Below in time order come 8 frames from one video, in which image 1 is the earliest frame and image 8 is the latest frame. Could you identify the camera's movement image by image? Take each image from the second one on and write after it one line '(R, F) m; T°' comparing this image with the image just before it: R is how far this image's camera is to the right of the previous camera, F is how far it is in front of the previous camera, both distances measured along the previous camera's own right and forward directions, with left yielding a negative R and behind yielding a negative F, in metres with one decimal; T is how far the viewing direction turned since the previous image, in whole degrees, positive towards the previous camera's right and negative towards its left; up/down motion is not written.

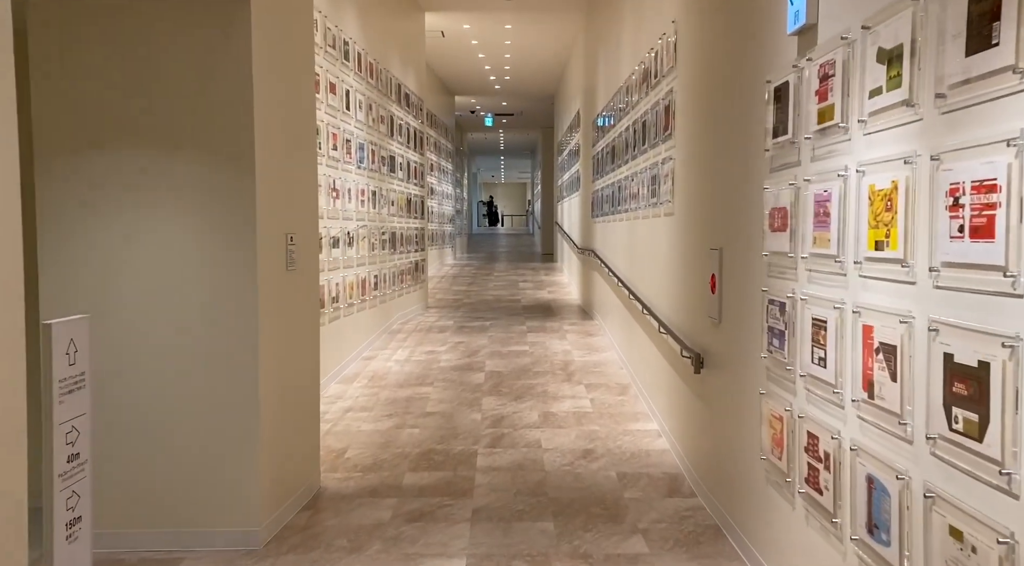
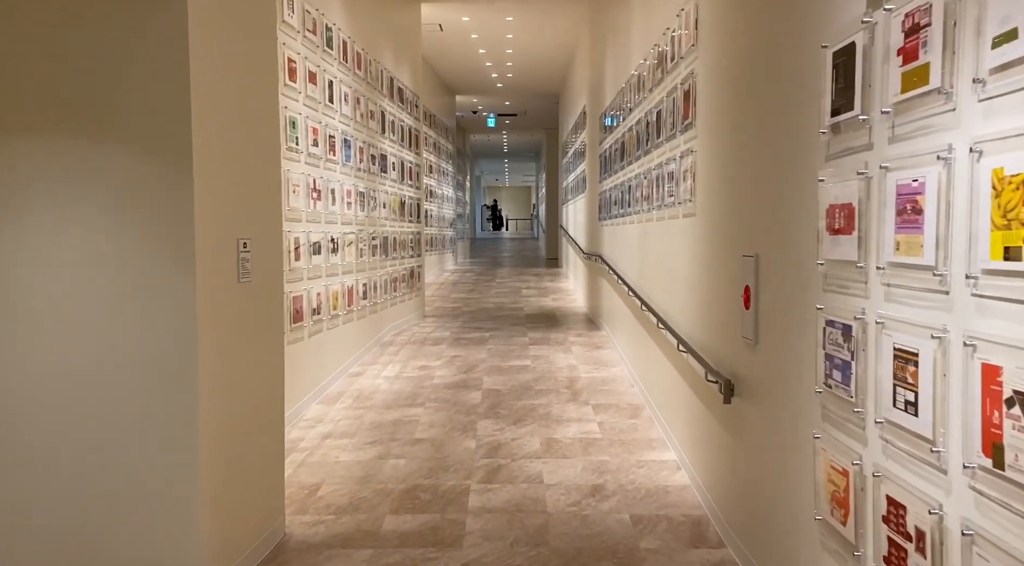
(0.0, +0.6) m; 0°
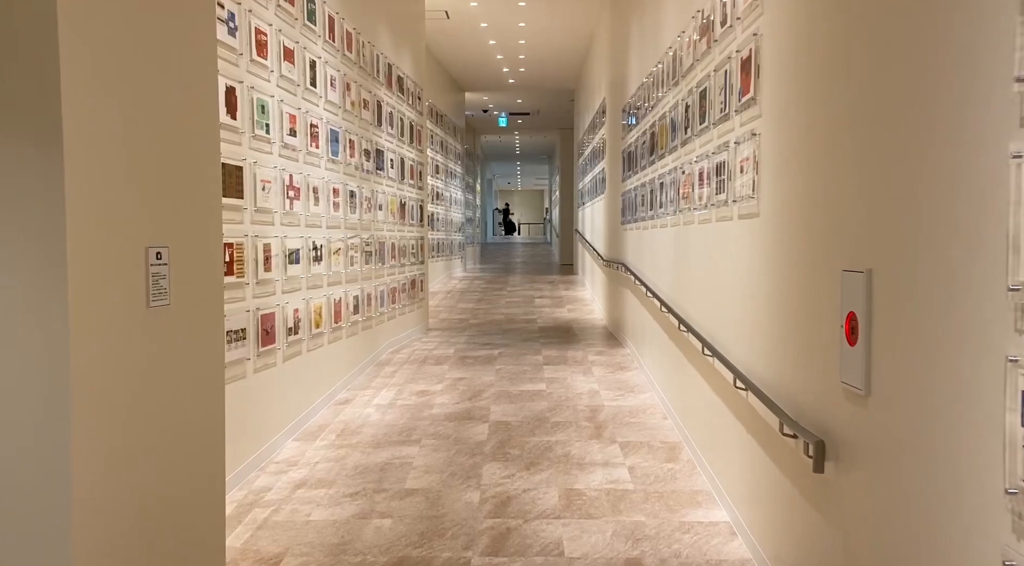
(0.0, +0.9) m; -1°
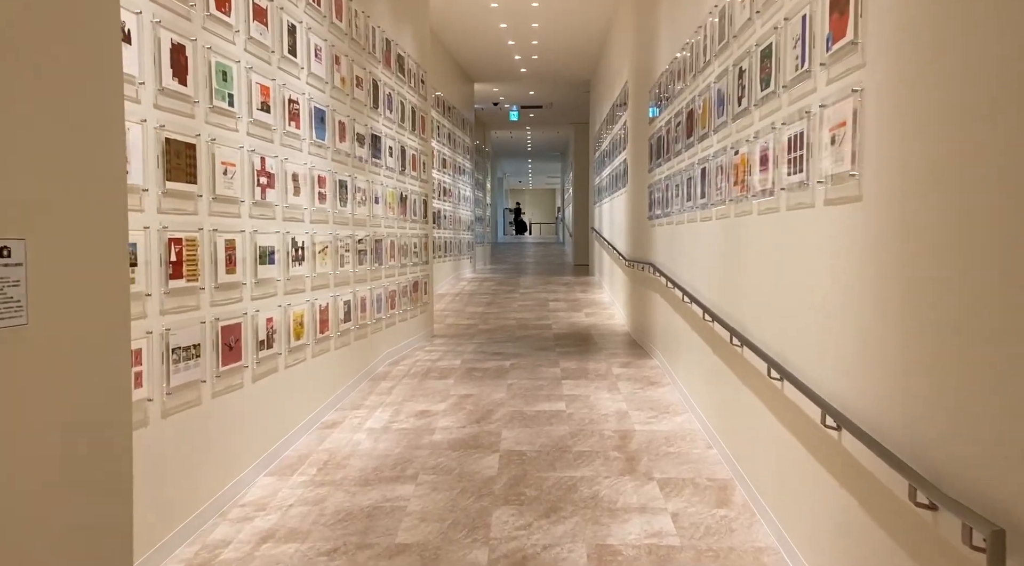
(0.0, +0.8) m; -1°
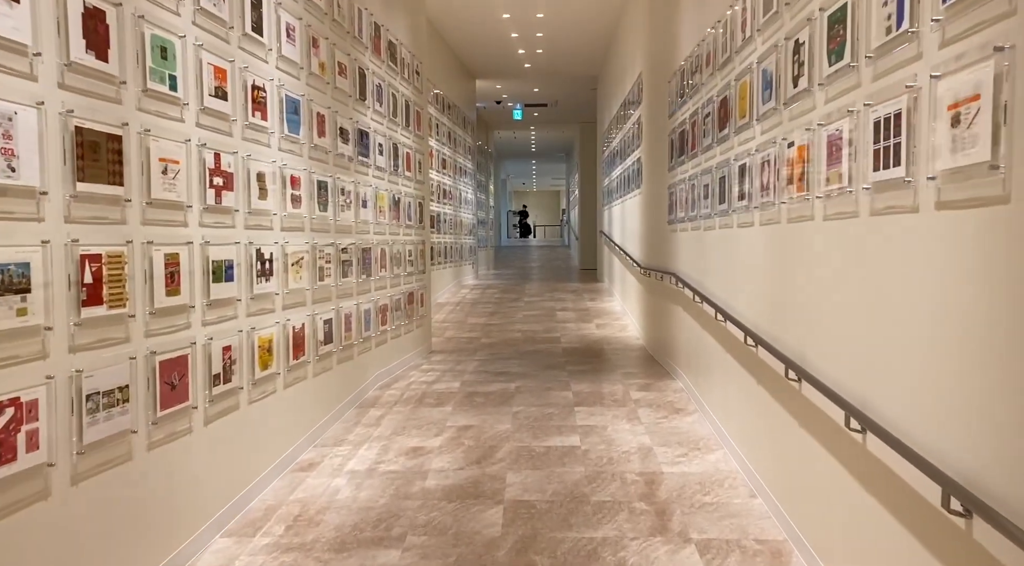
(0.0, +0.7) m; 0°
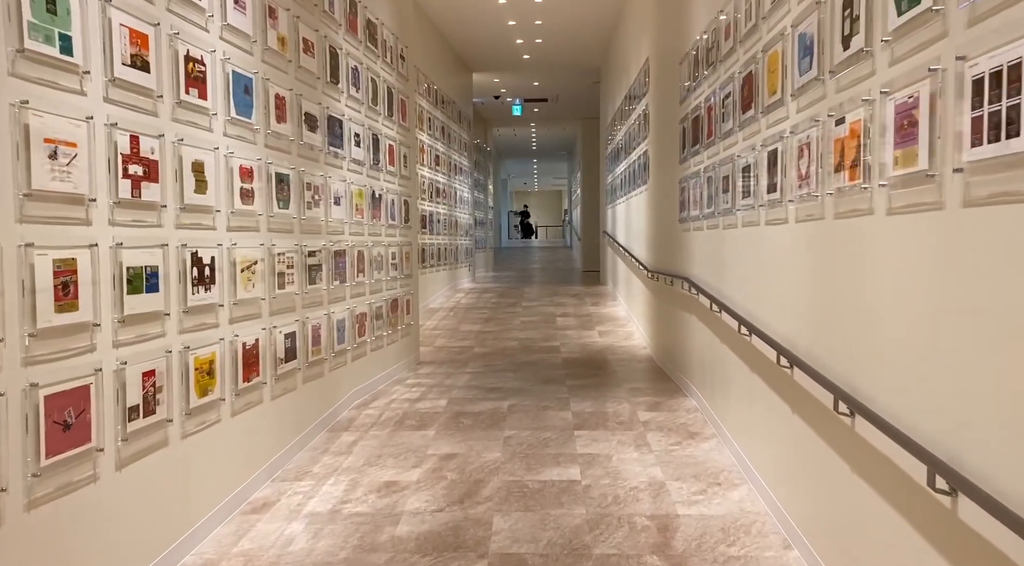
(+0.1, +0.6) m; 0°
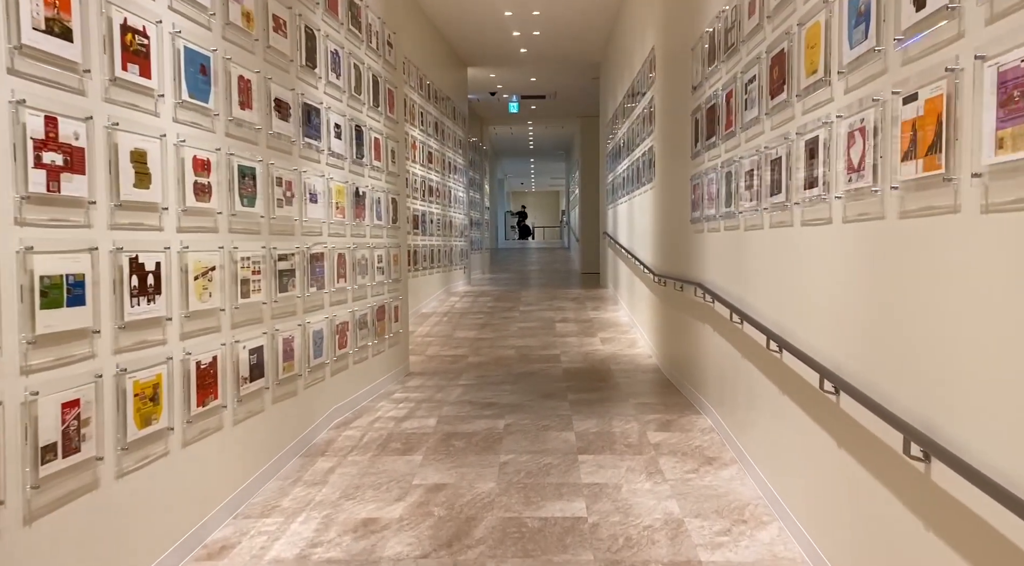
(0.0, +0.5) m; 0°
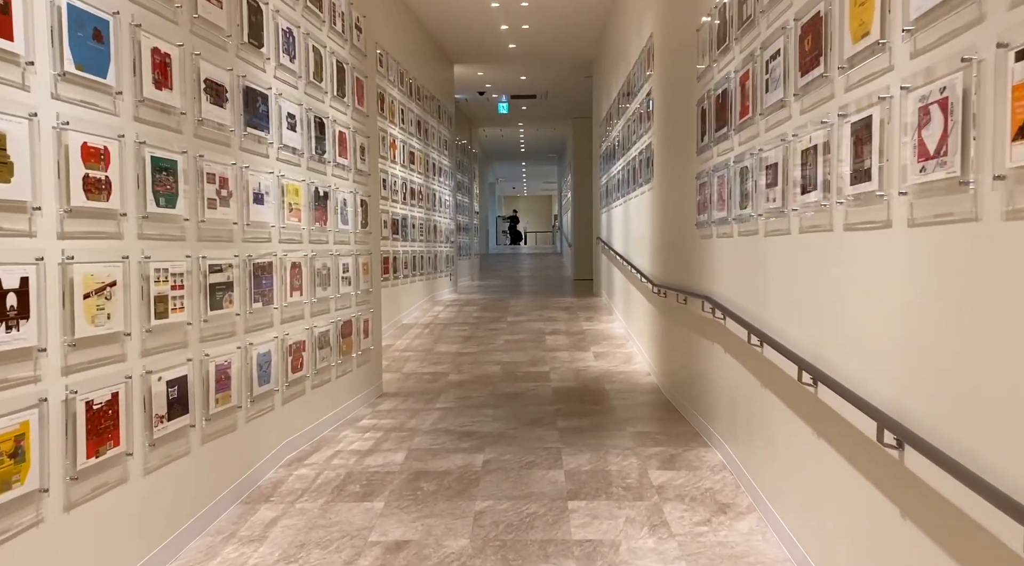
(+0.1, +0.6) m; +1°
